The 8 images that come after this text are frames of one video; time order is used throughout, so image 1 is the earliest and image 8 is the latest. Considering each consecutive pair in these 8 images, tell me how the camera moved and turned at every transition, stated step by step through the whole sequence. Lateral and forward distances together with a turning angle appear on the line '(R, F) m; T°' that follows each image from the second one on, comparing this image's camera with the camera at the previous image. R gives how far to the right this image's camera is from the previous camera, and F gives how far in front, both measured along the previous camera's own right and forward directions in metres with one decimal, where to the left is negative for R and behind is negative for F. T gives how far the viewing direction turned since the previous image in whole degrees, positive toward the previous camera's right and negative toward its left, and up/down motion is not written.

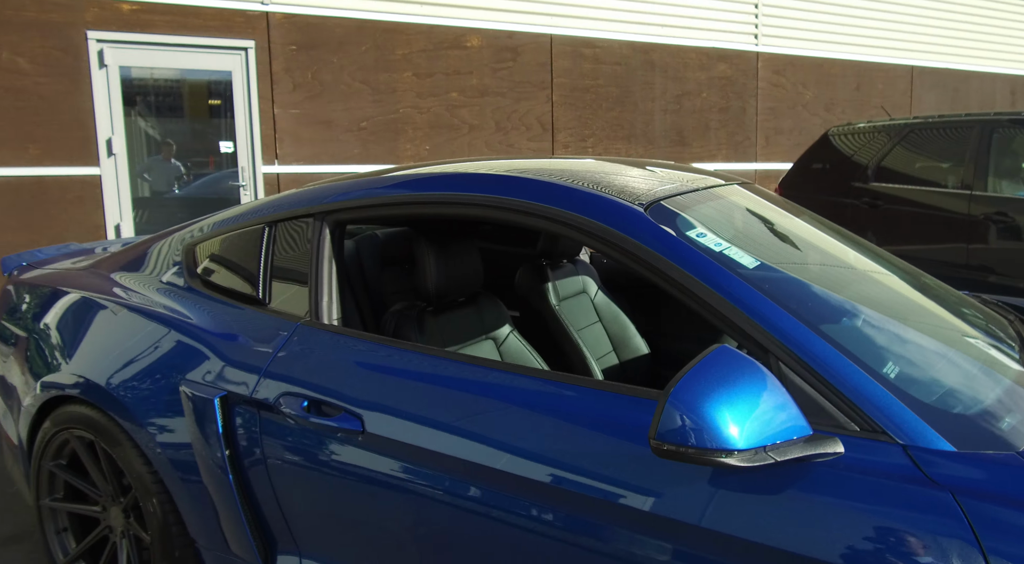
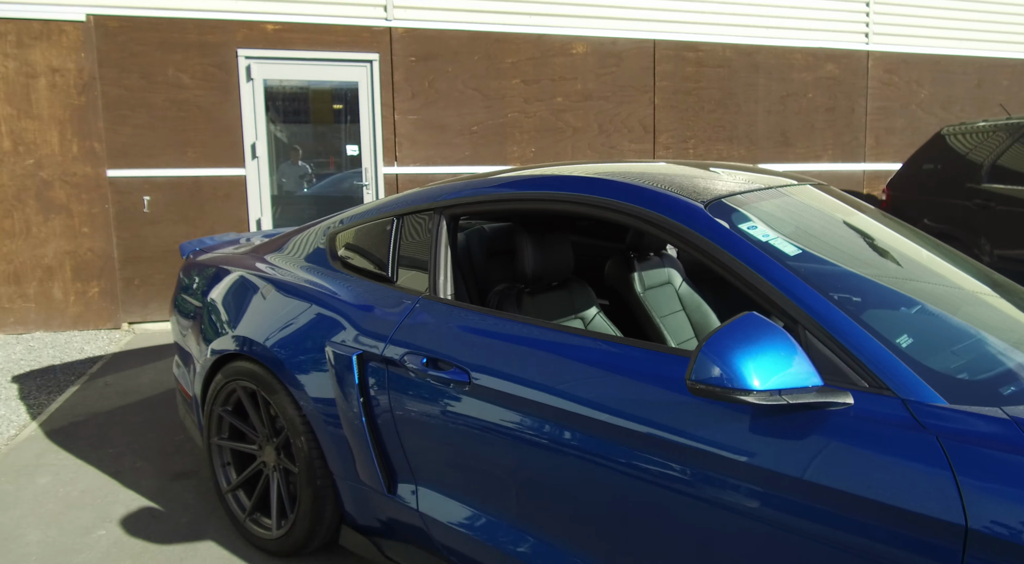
(+0.1, -0.3) m; -9°
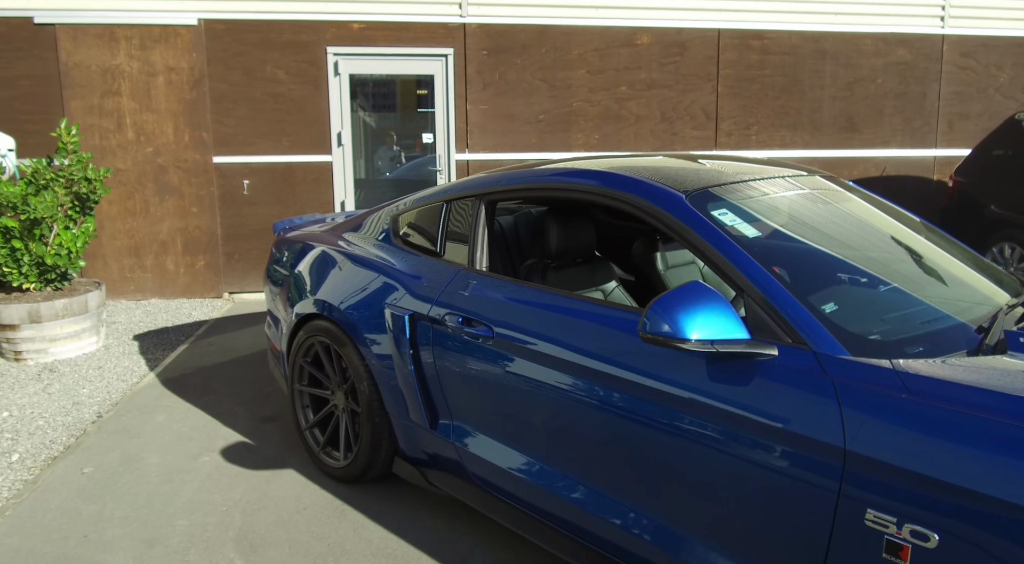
(+0.2, -0.4) m; -7°
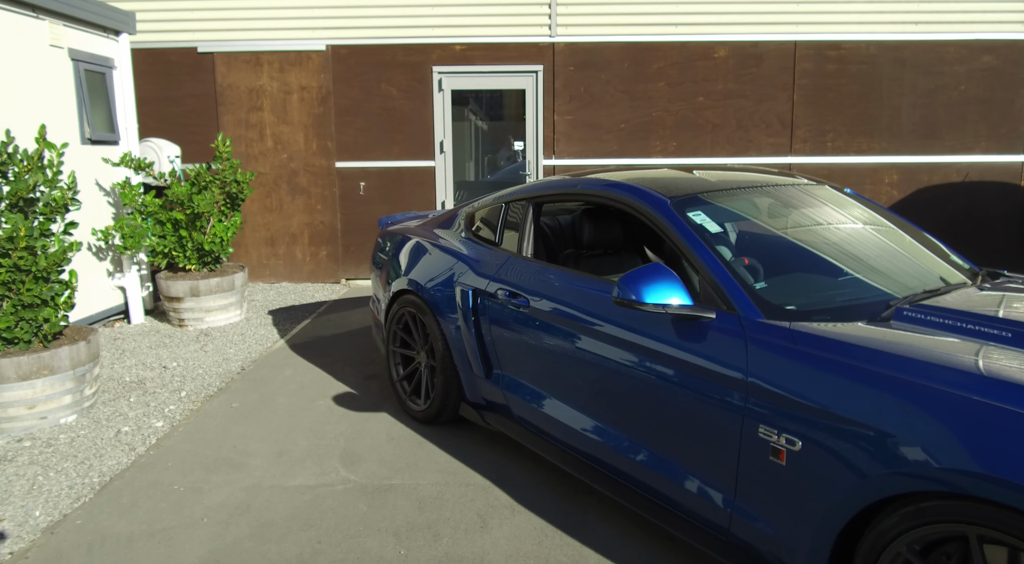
(+0.3, -0.7) m; -9°
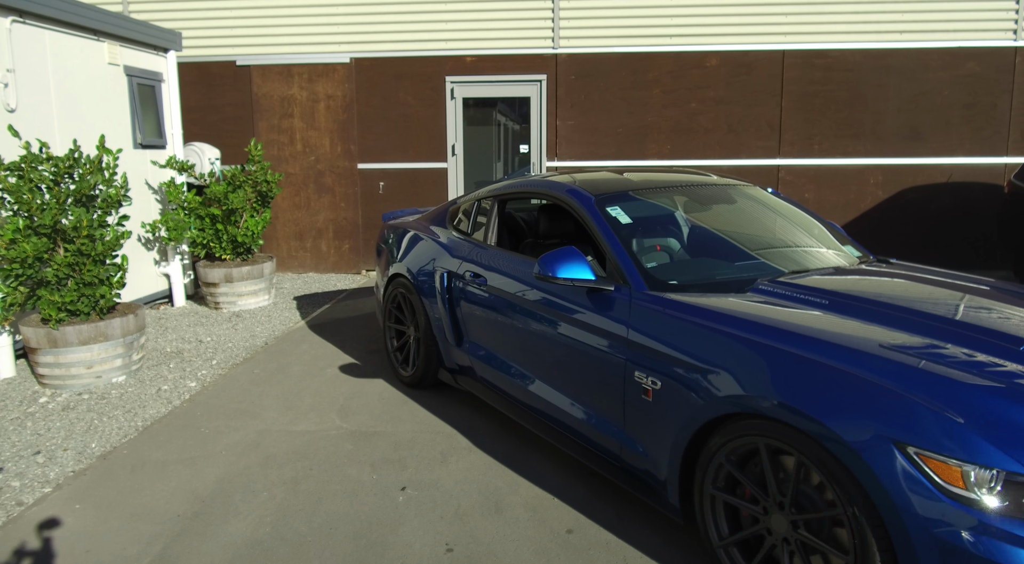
(+0.4, -0.6) m; -3°
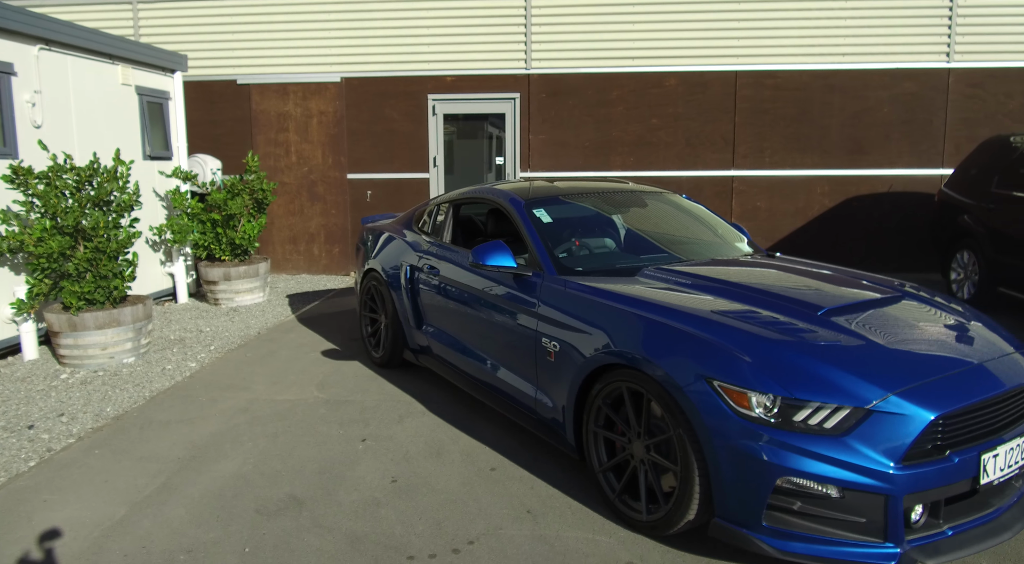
(+0.4, -0.7) m; 0°
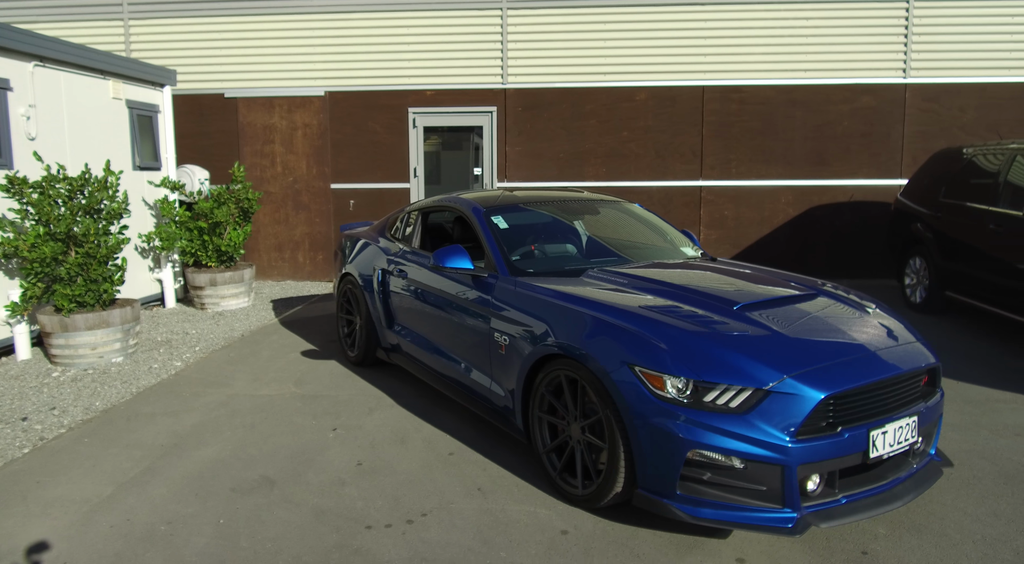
(+0.2, -0.3) m; +1°
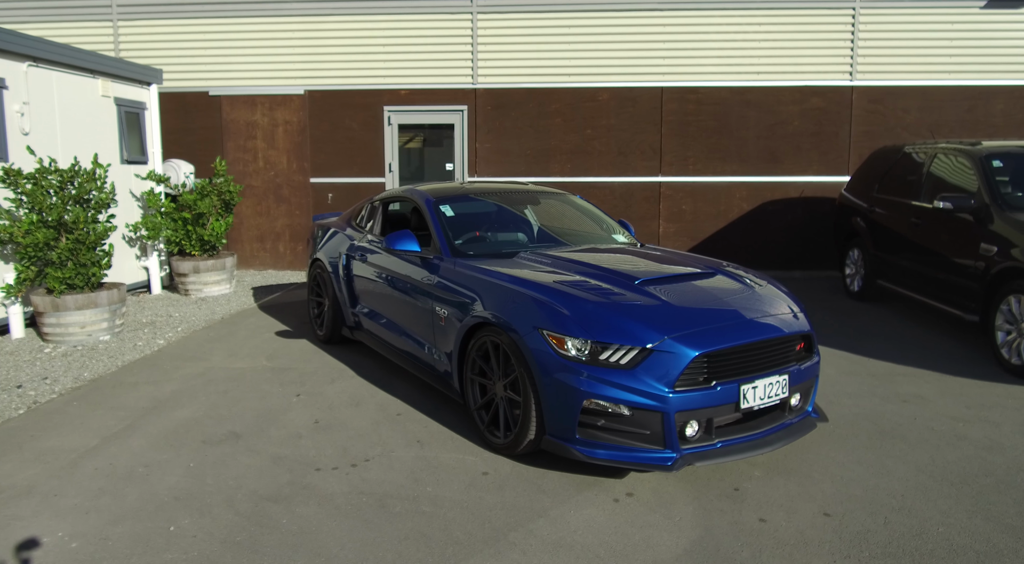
(+0.3, -0.5) m; +1°
